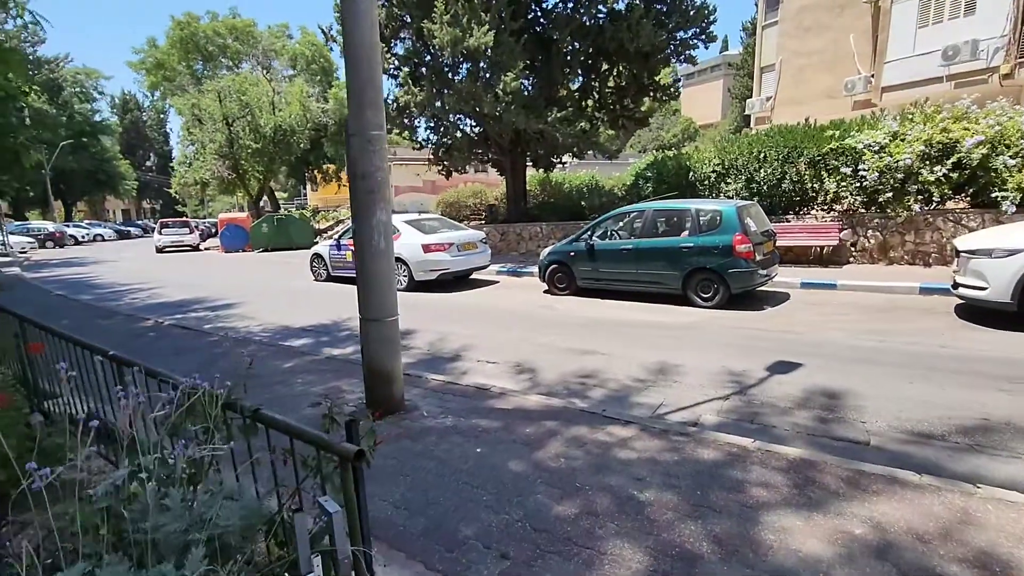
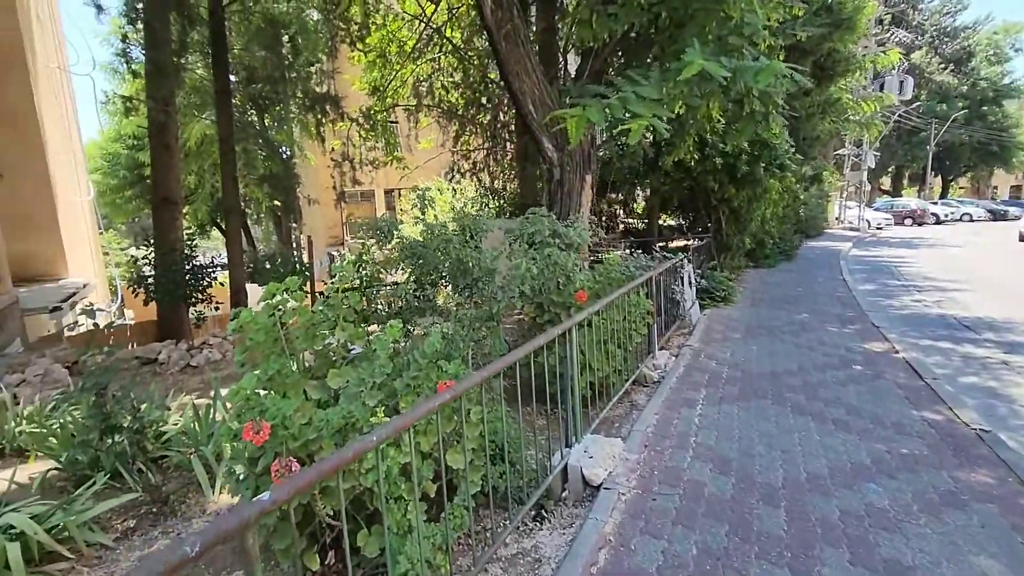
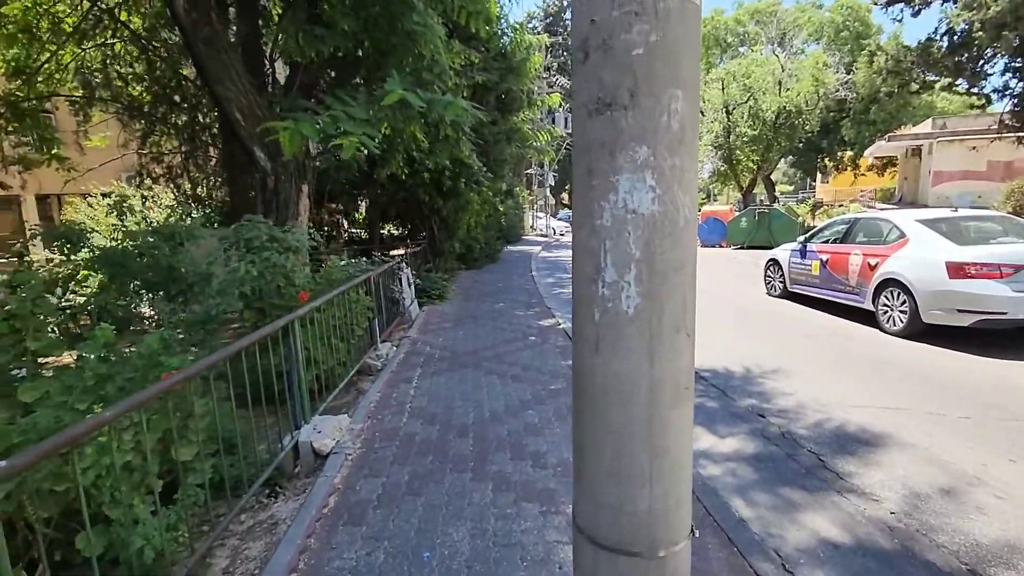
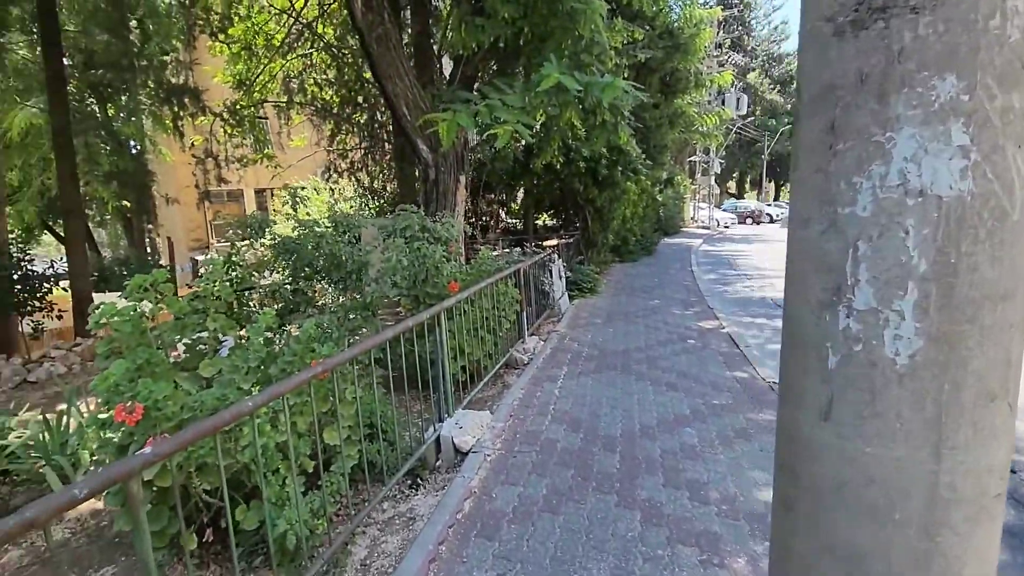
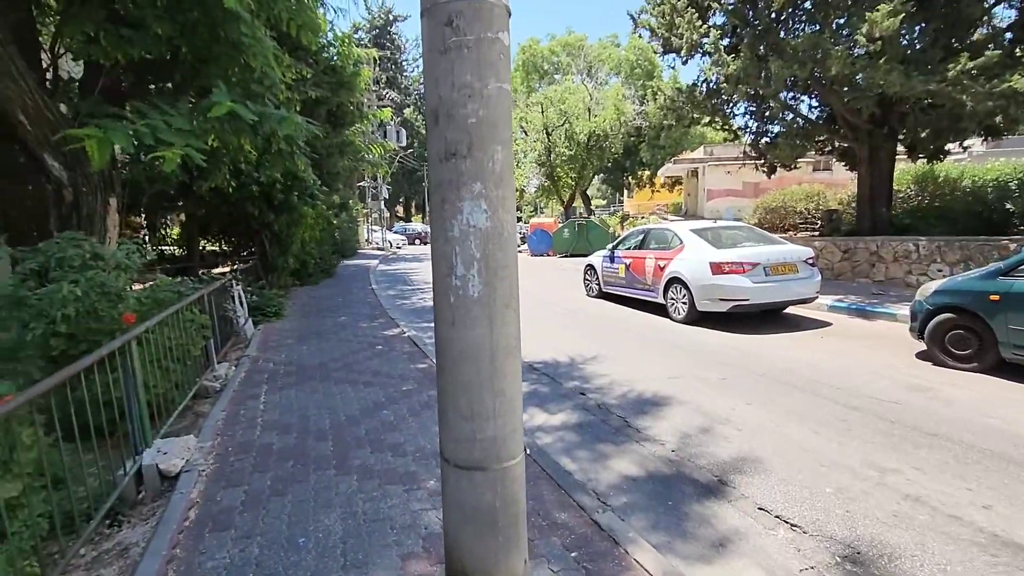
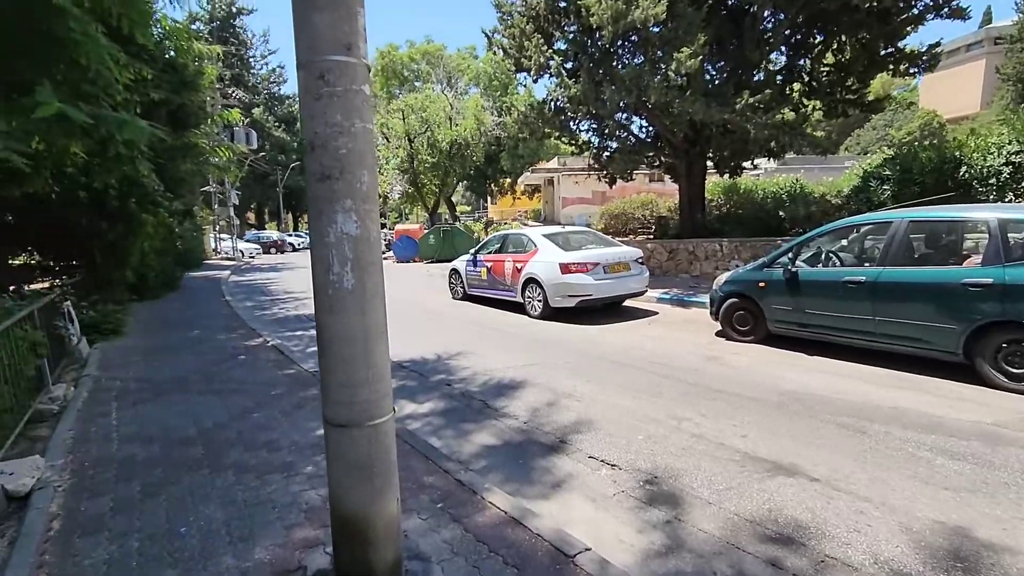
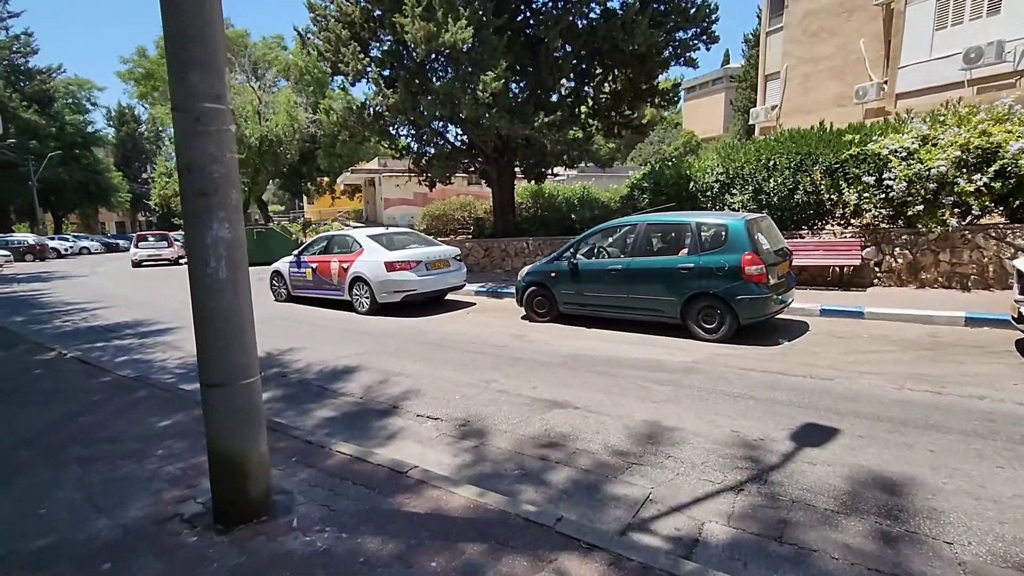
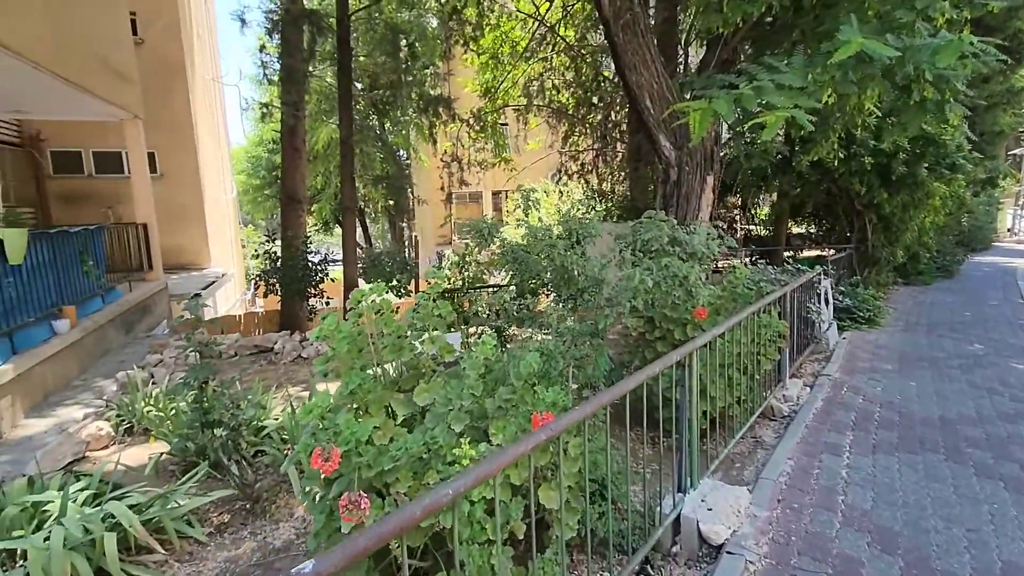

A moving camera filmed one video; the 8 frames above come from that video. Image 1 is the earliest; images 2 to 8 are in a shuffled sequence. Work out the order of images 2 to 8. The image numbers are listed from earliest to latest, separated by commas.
7, 6, 5, 3, 4, 2, 8
